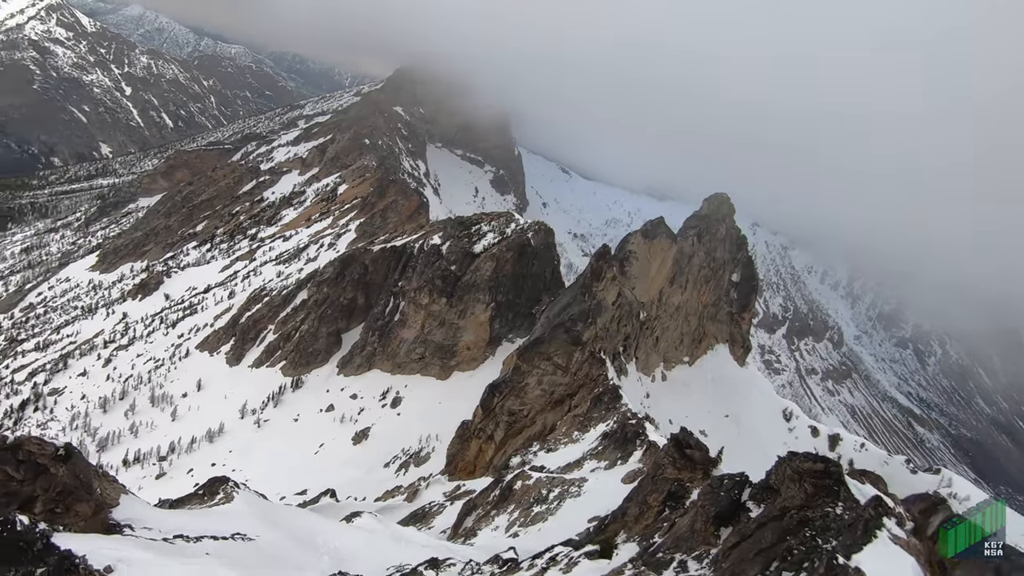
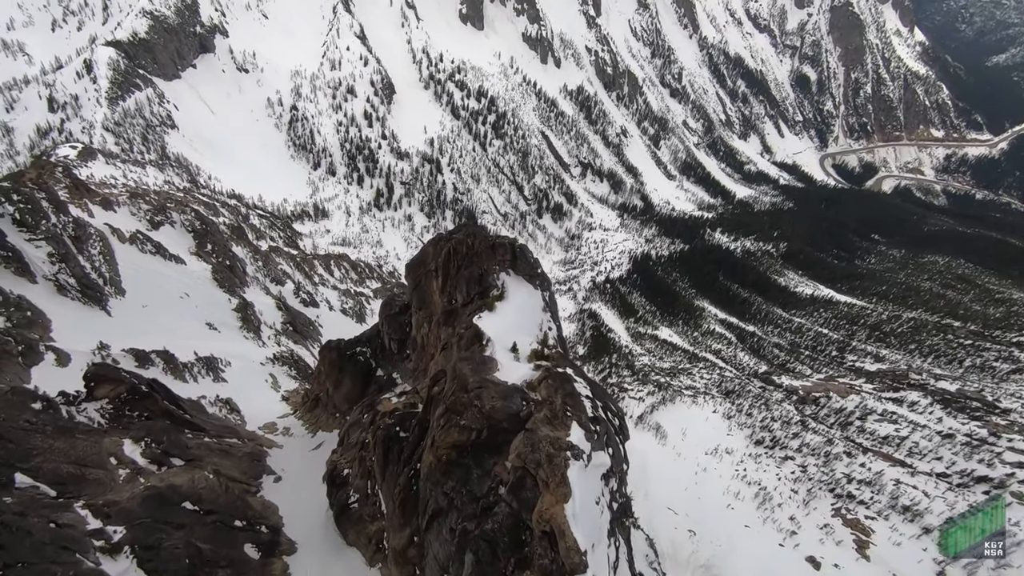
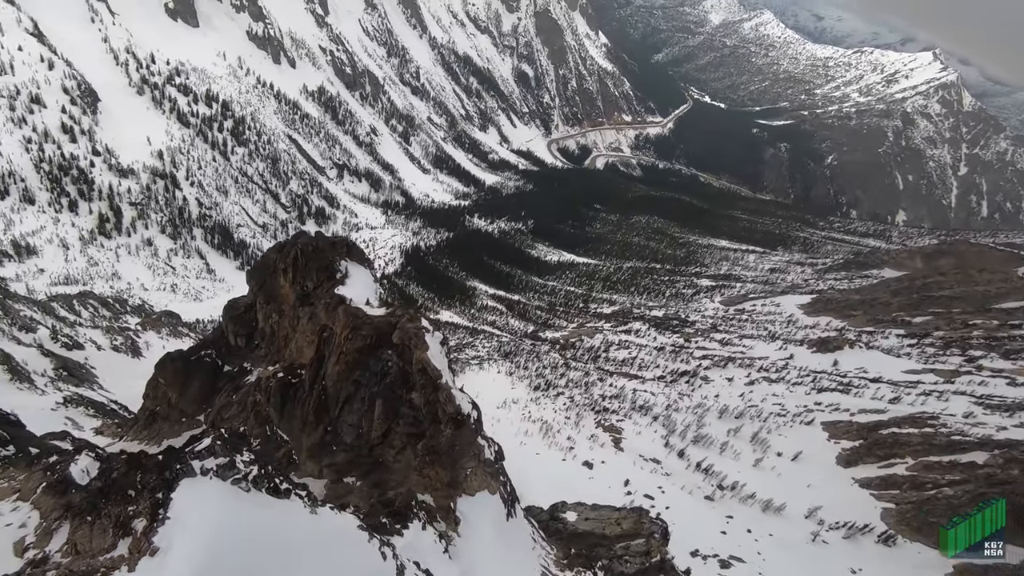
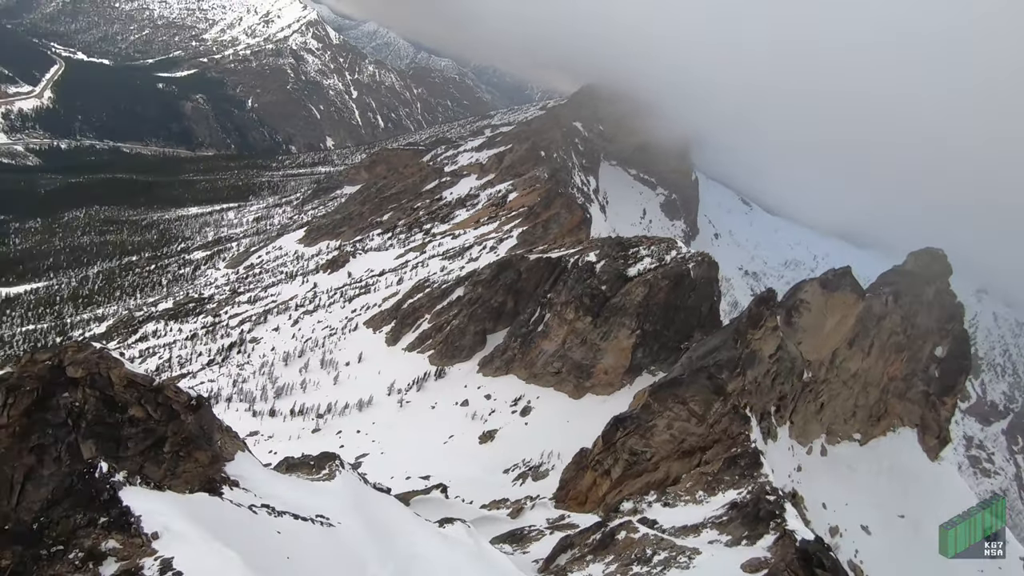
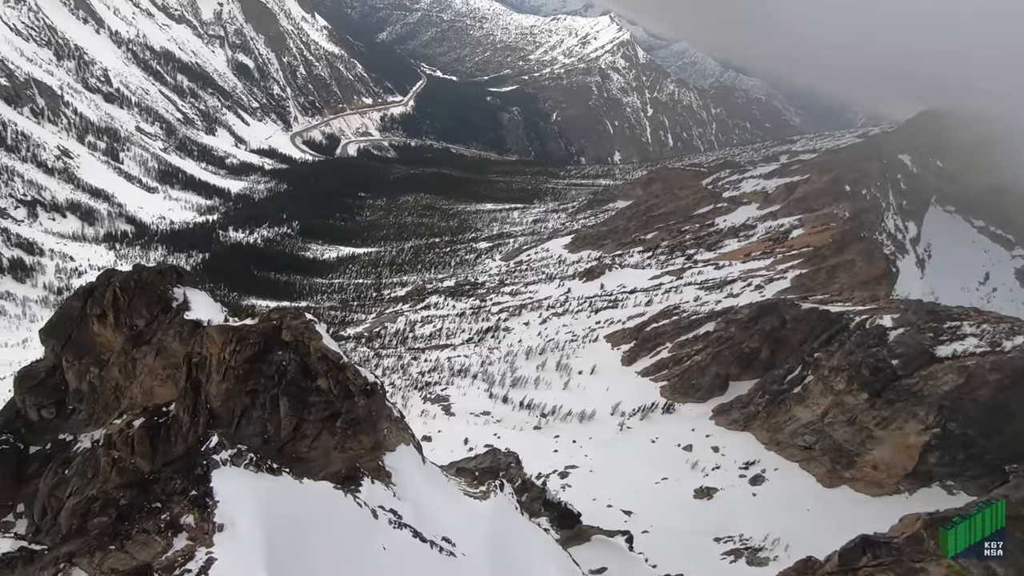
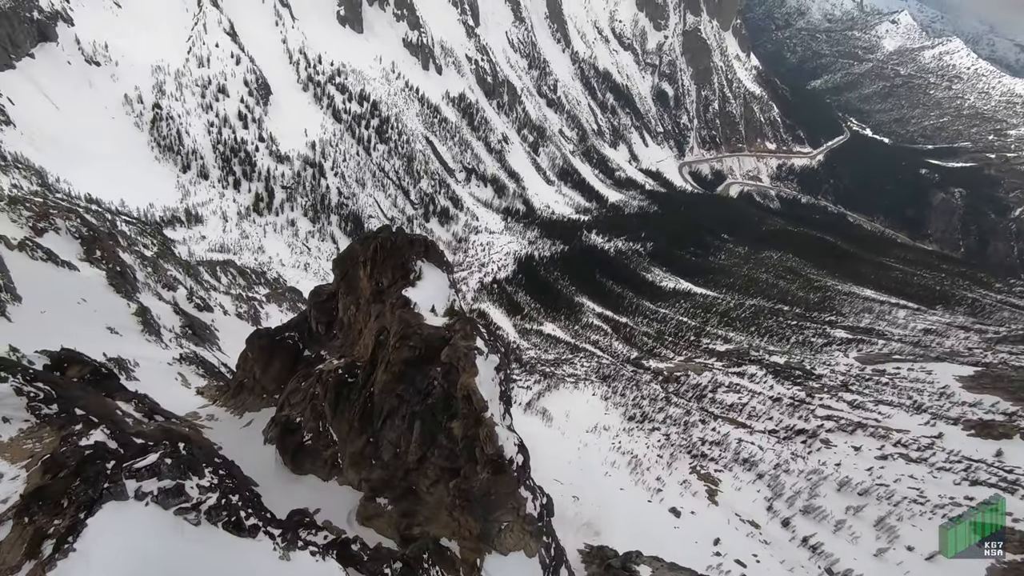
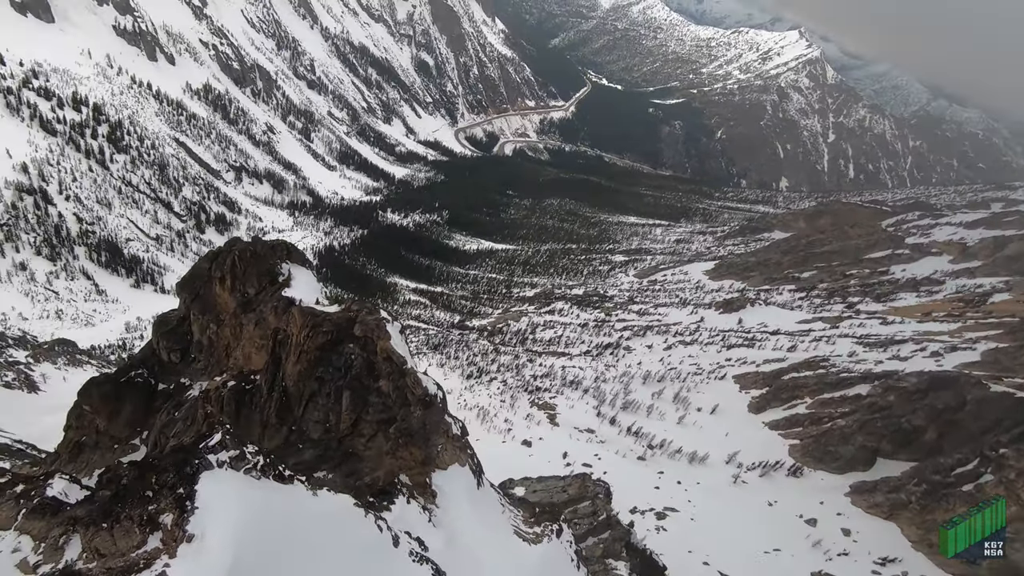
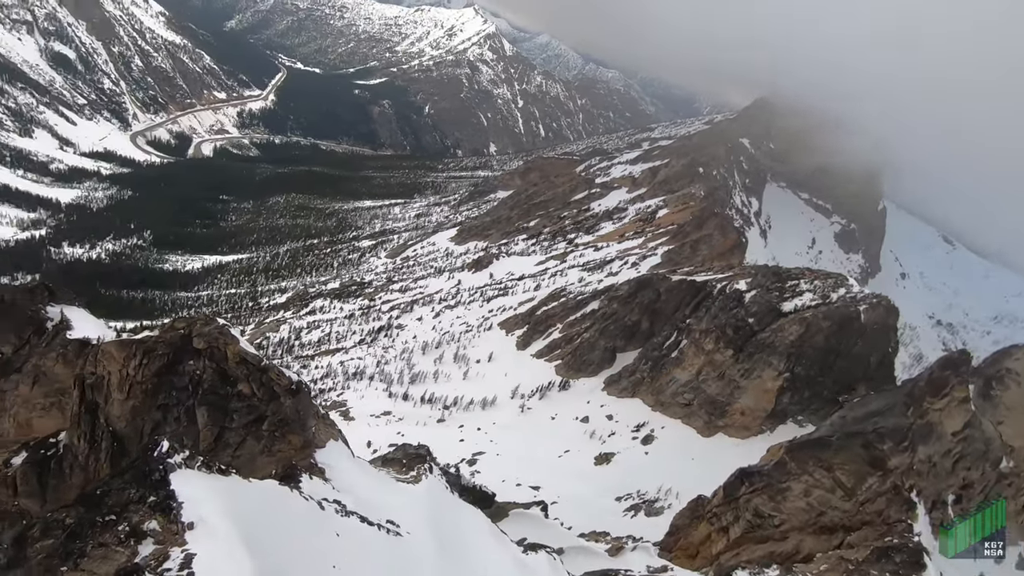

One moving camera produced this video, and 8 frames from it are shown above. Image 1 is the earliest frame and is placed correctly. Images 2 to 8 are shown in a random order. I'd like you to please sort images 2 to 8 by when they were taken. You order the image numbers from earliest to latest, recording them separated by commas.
4, 8, 5, 7, 3, 6, 2
